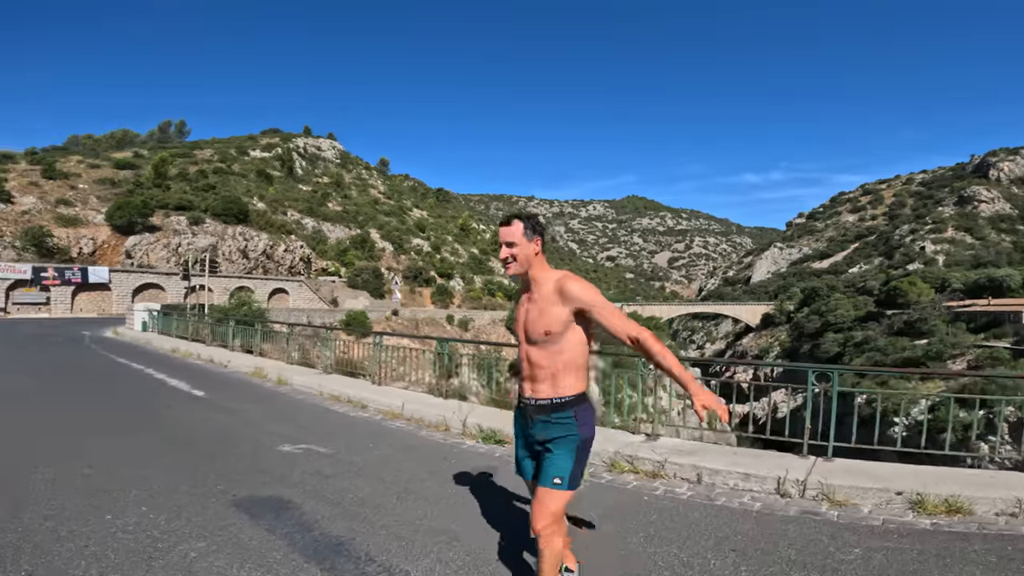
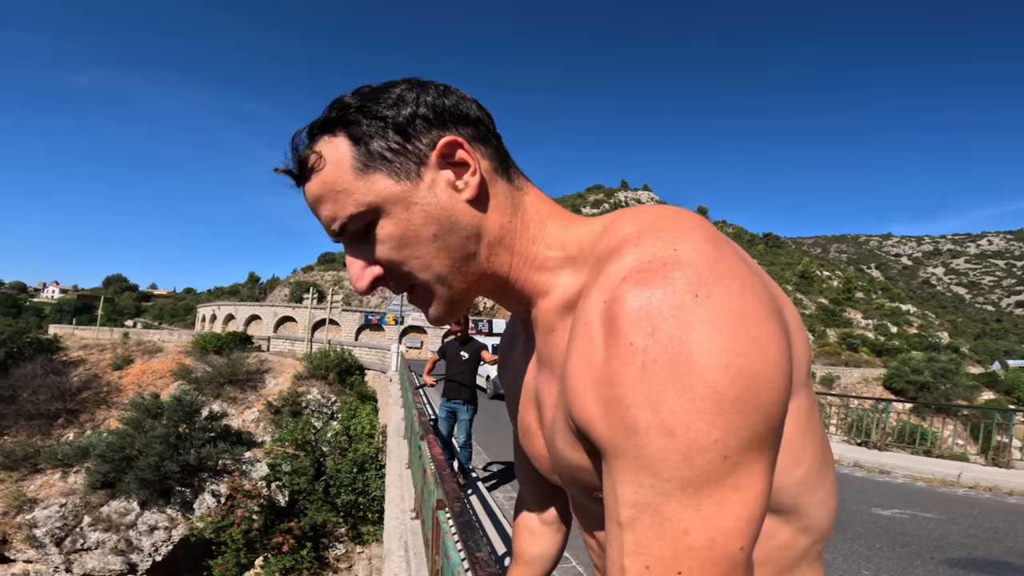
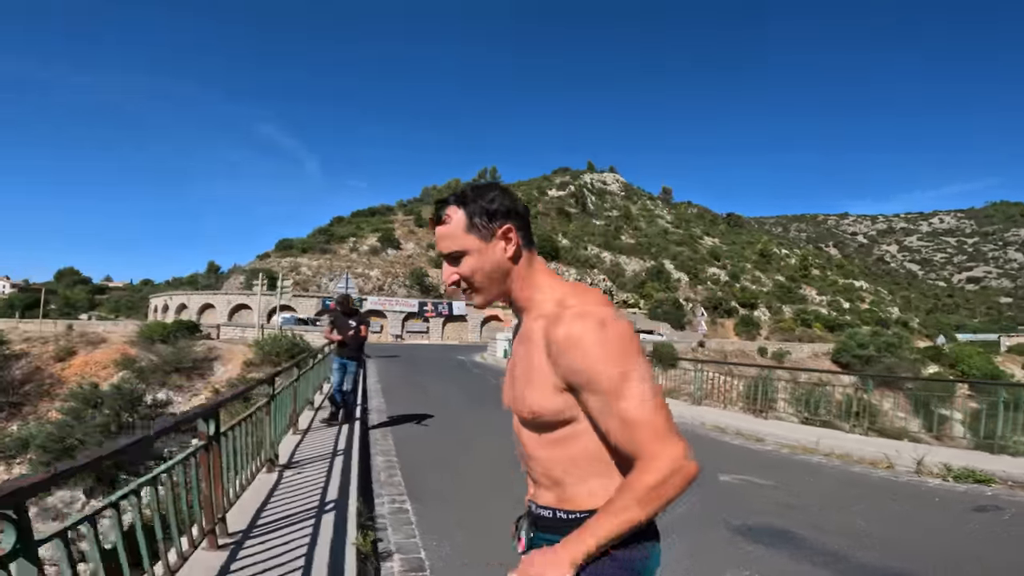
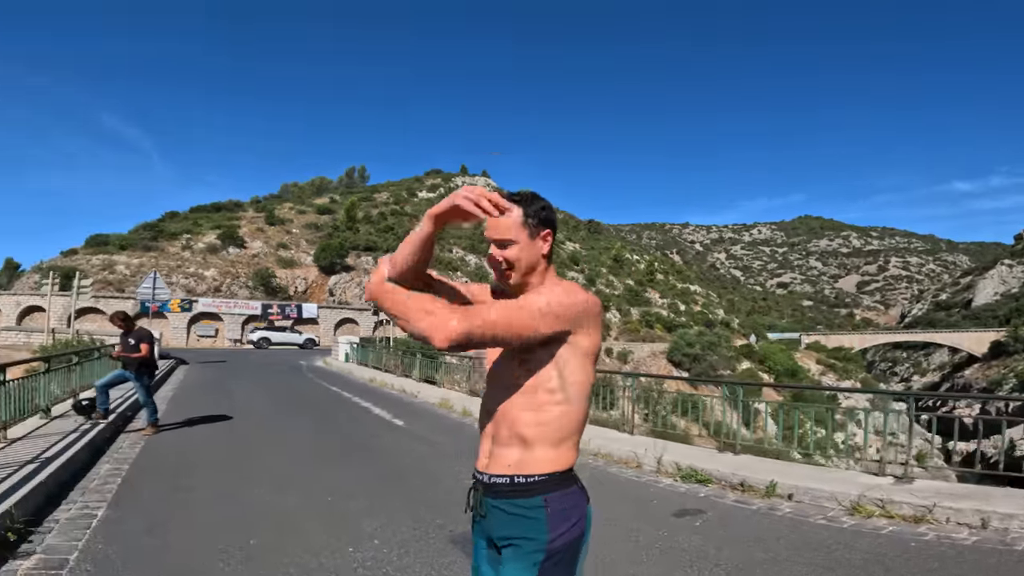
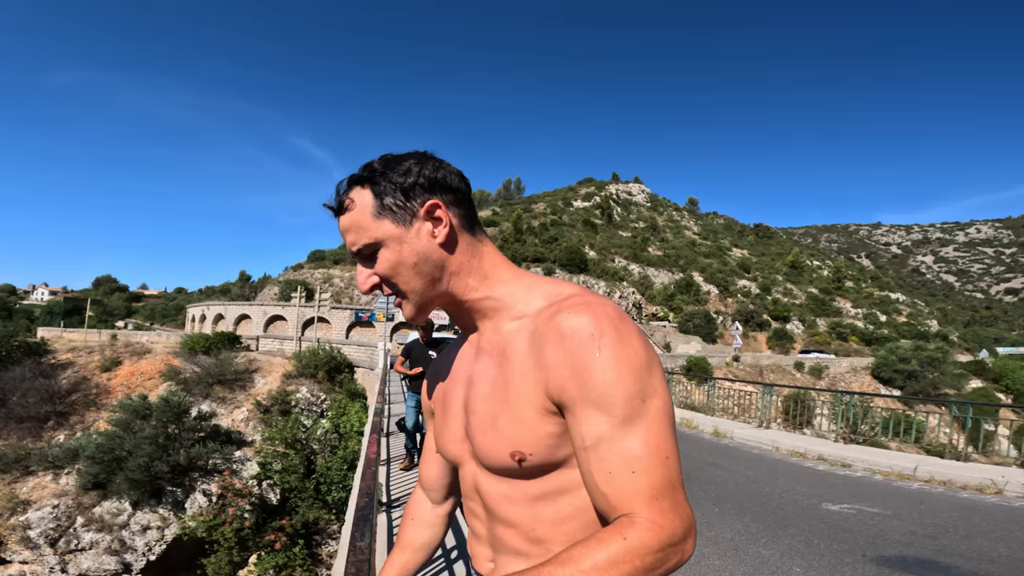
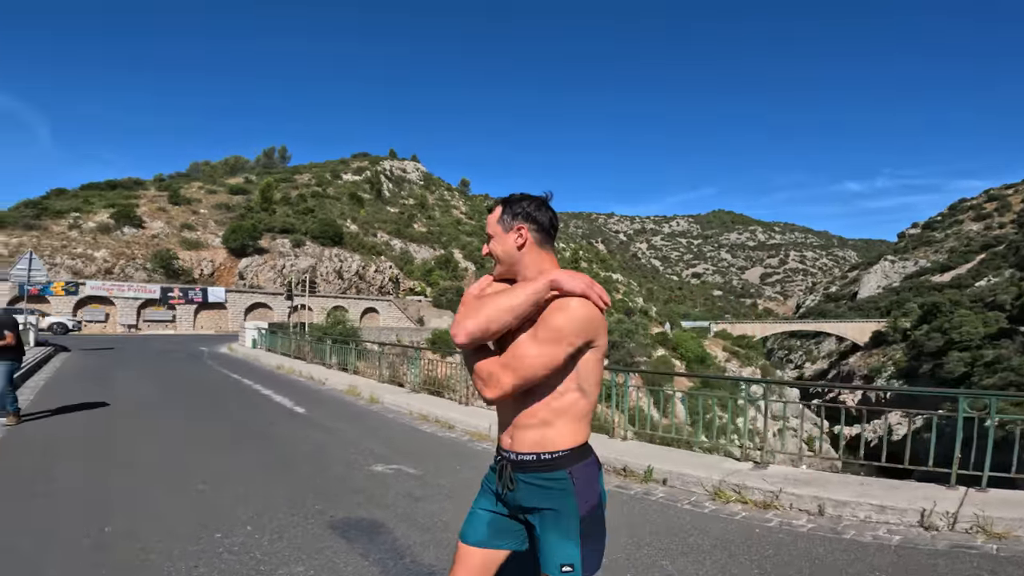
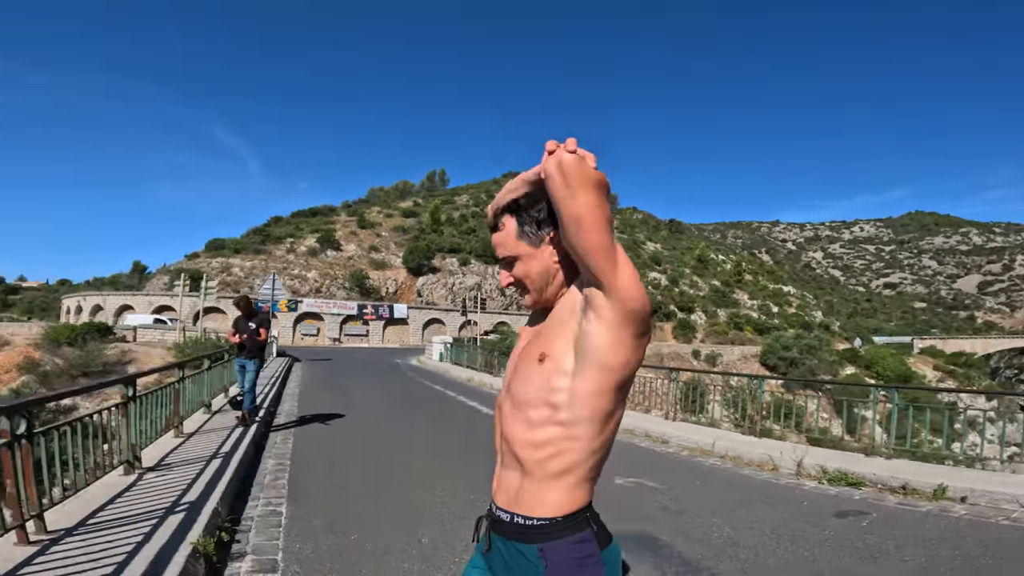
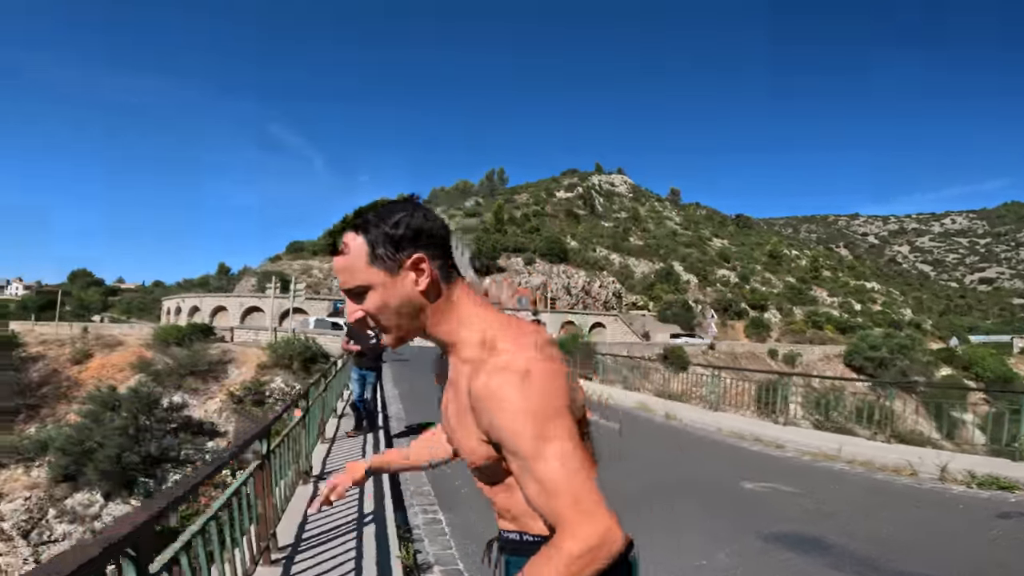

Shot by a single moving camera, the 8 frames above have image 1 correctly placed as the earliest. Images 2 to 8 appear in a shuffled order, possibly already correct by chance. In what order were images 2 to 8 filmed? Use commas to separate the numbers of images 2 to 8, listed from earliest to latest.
6, 4, 7, 3, 8, 5, 2
